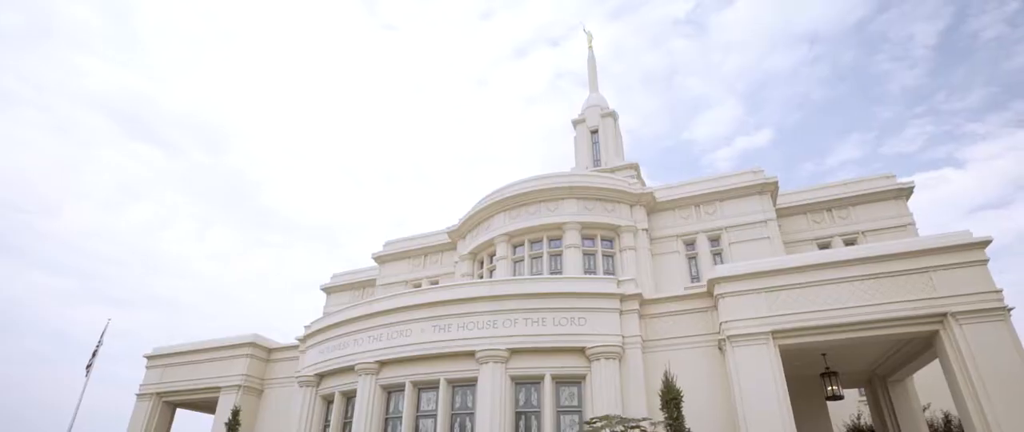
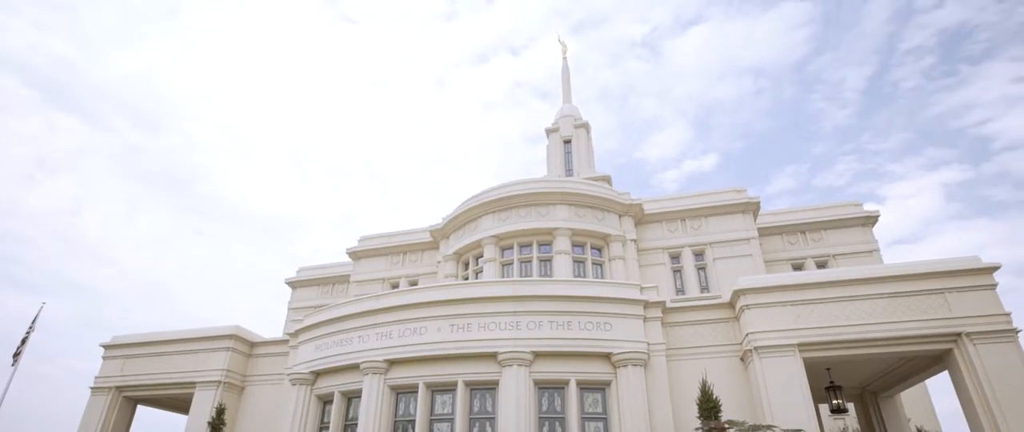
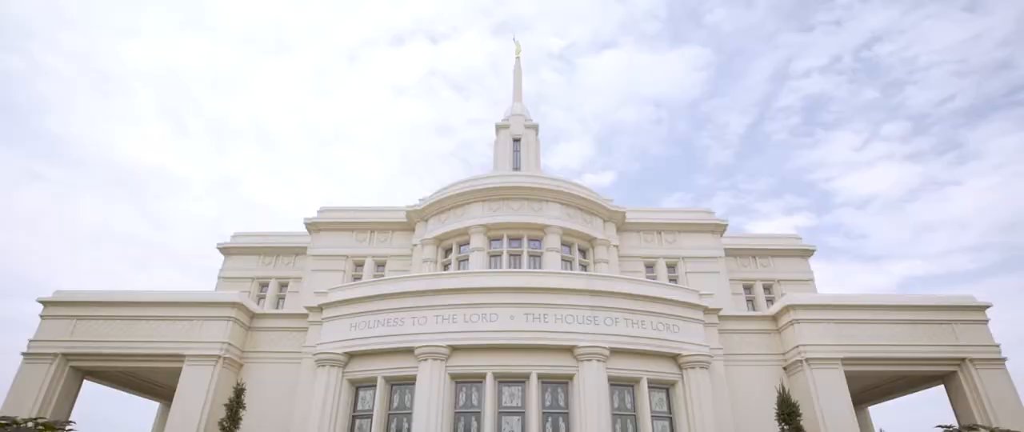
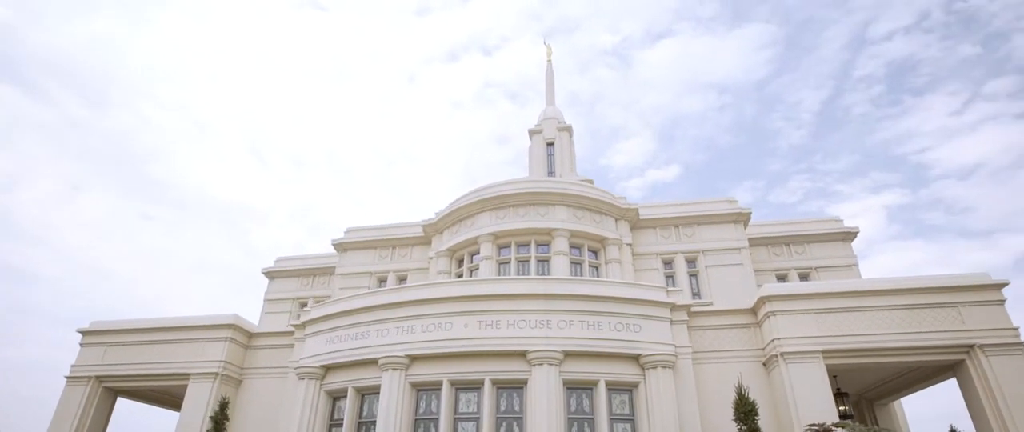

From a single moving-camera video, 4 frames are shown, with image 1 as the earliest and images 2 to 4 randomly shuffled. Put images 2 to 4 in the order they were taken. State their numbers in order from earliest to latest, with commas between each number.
2, 4, 3
